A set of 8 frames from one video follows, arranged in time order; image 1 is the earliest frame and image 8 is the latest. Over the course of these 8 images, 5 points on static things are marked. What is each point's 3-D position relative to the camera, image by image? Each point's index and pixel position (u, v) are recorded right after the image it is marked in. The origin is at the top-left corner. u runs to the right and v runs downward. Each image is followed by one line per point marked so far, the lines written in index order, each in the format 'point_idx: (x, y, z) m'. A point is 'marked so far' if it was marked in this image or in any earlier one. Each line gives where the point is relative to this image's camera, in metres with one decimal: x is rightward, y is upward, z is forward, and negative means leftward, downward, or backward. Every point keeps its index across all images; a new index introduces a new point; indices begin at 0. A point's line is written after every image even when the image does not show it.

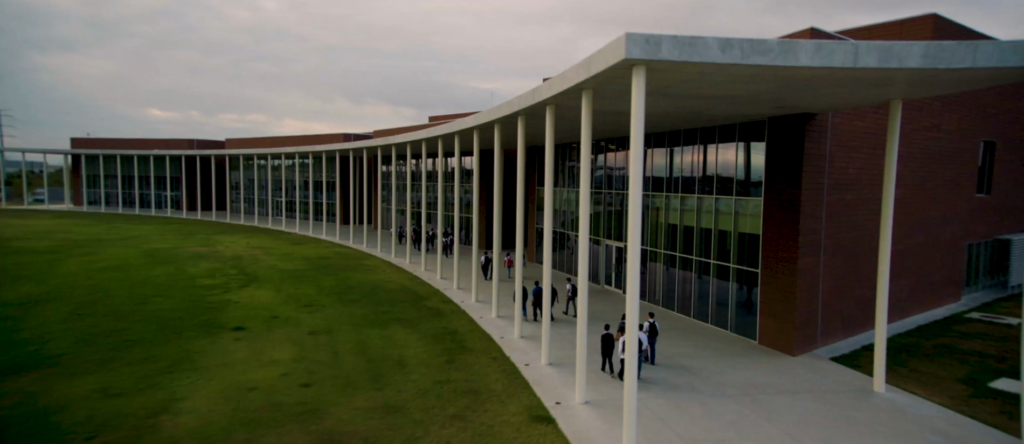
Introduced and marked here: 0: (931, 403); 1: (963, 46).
0: (+7.0, -3.0, +9.6) m
1: (+5.8, +2.2, +7.6) m
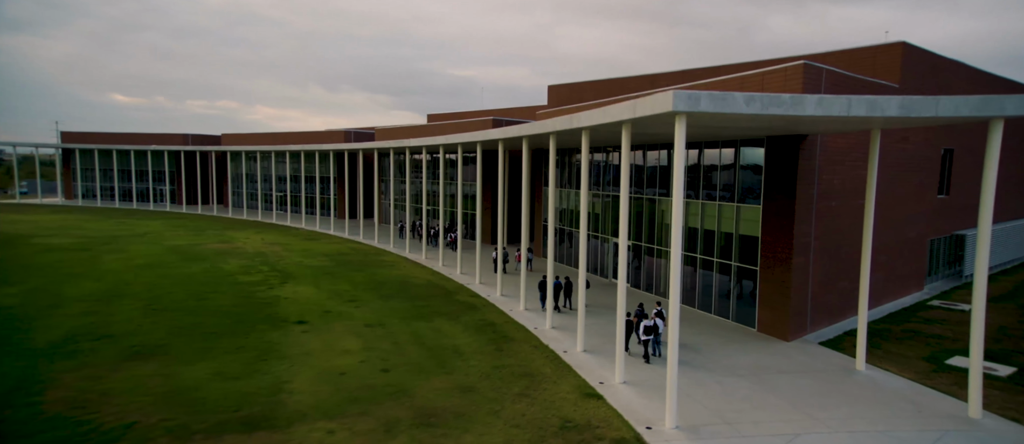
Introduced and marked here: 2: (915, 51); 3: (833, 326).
0: (+8.0, -3.2, +11.9) m
1: (+6.9, +2.0, +9.7) m
2: (+12.0, +5.1, +17.5) m
3: (+8.6, -2.8, +15.6) m
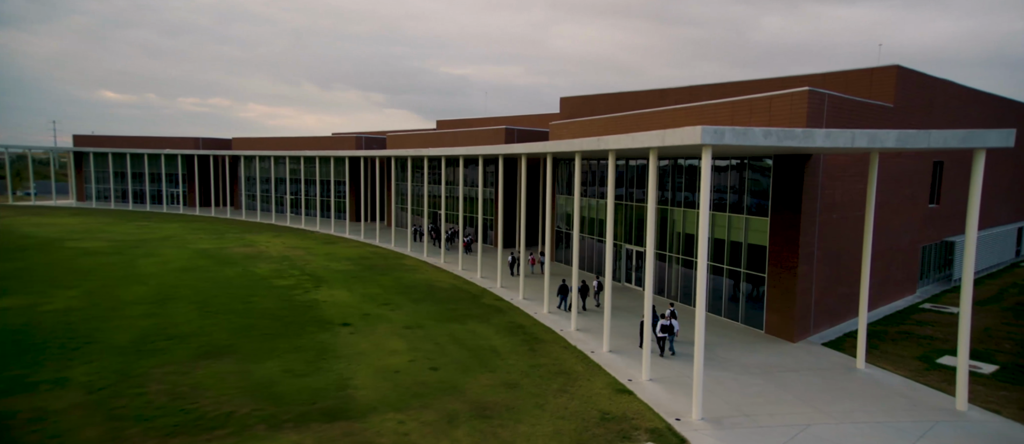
0: (+8.8, -3.5, +13.3) m
1: (+7.8, +1.6, +11.1) m
2: (+12.8, +4.8, +18.9) m
3: (+9.3, -3.1, +17.0) m
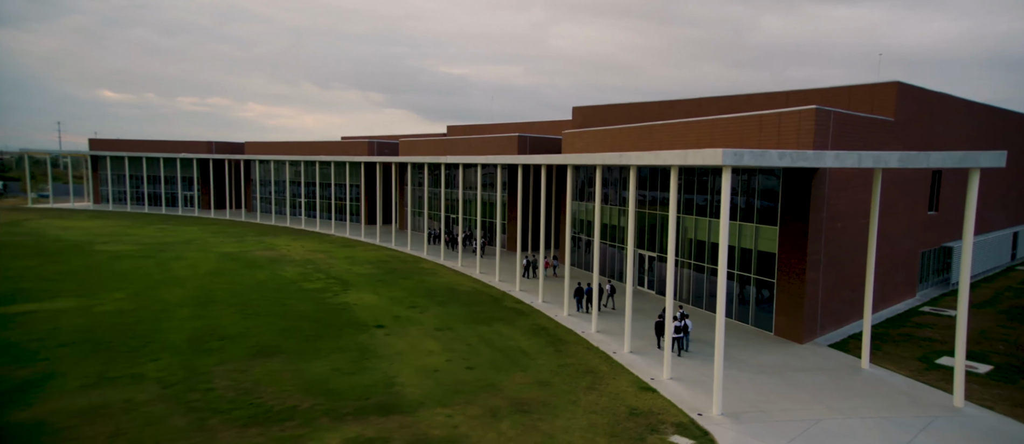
0: (+9.6, -3.8, +14.4) m
1: (+8.5, +1.4, +12.1) m
2: (+13.5, +4.5, +20.0) m
3: (+10.1, -3.3, +18.1) m
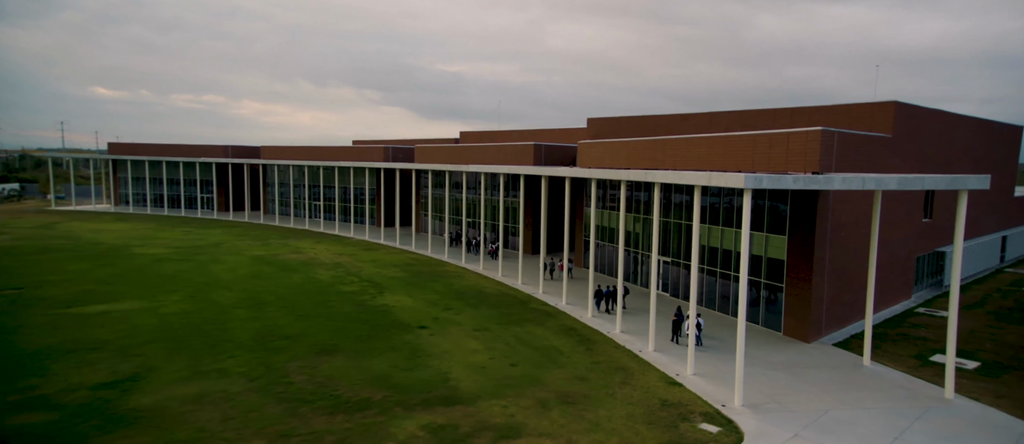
0: (+10.6, -4.1, +16.1) m
1: (+9.6, +1.0, +13.8) m
2: (+14.6, +4.2, +21.7) m
3: (+11.1, -3.7, +19.8) m
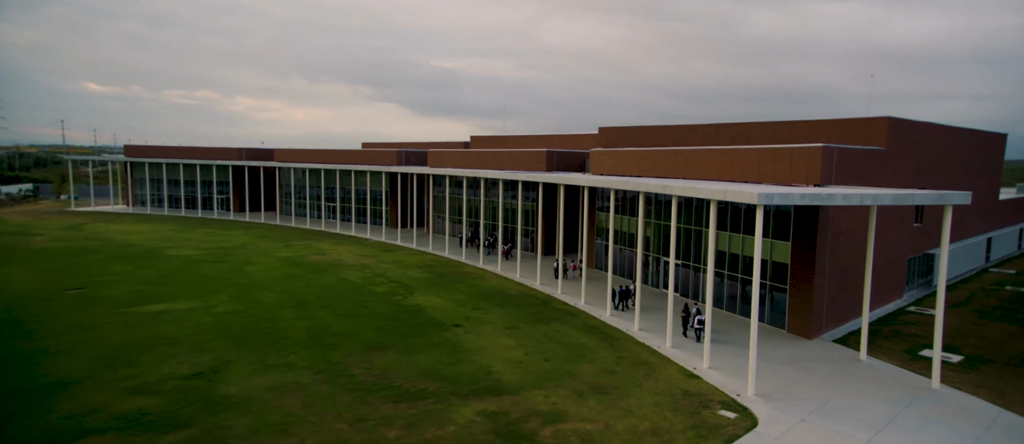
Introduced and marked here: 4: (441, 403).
0: (+11.6, -4.4, +17.9) m
1: (+10.6, +0.7, +15.7) m
2: (+15.5, +4.0, +23.5) m
3: (+12.1, -3.9, +21.7) m
4: (-1.8, -4.5, +14.5) m
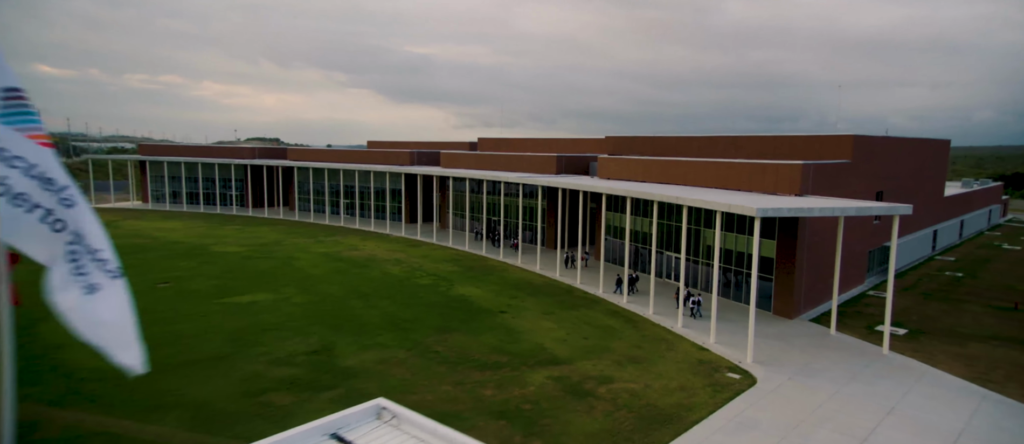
0: (+13.4, -4.6, +22.8) m
1: (+12.4, +0.5, +20.4) m
2: (+17.0, +4.0, +28.4) m
3: (+13.7, -4.0, +26.6) m
4: (+0.1, -4.8, +18.9) m
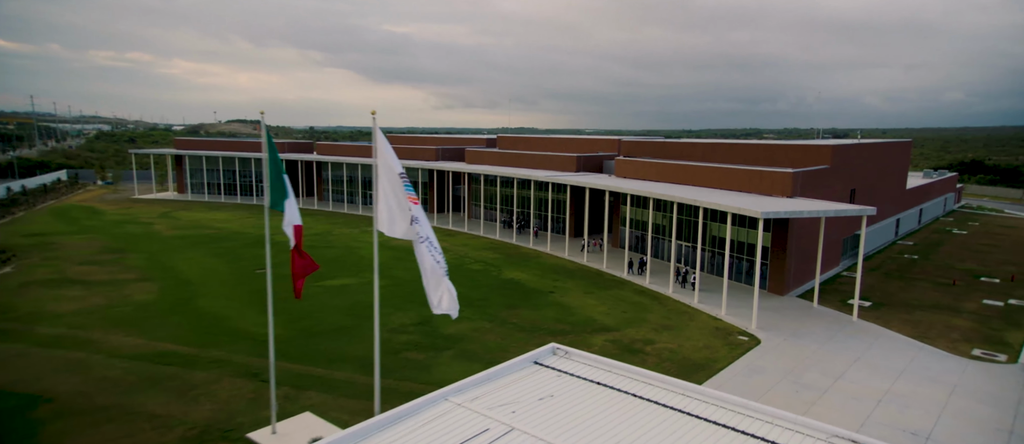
0: (+16.0, -4.4, +29.2) m
1: (+15.1, +0.6, +26.6) m
2: (+19.3, +4.3, +34.7) m
3: (+16.1, -3.7, +33.0) m
4: (+2.9, -4.8, +24.8) m
